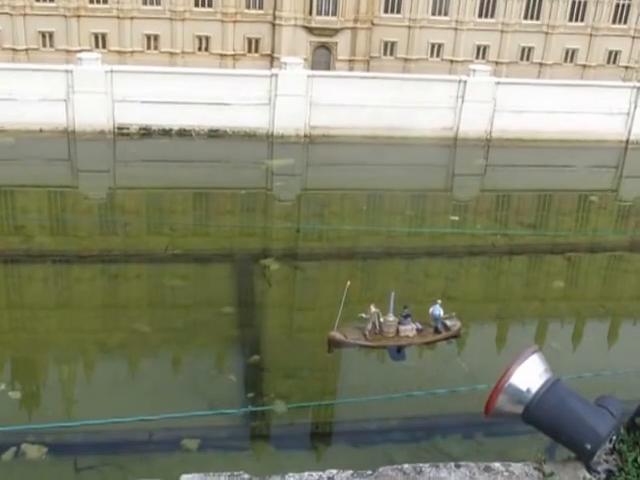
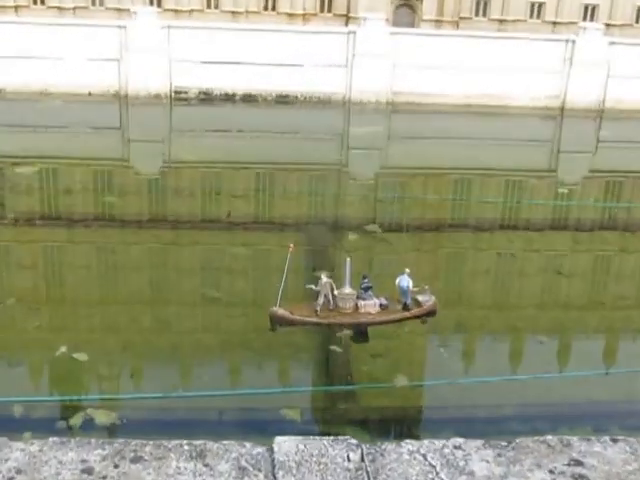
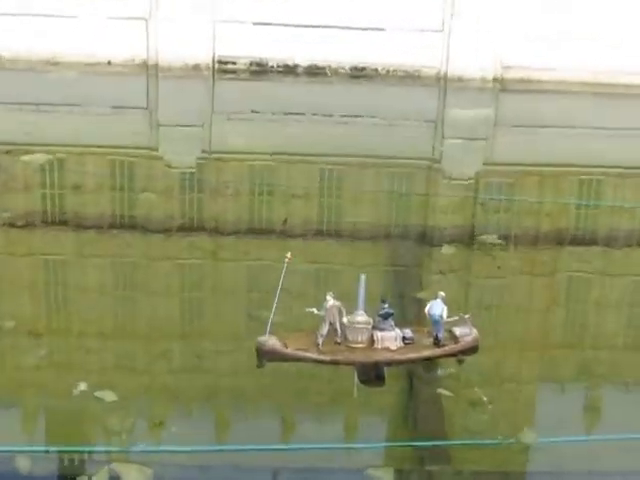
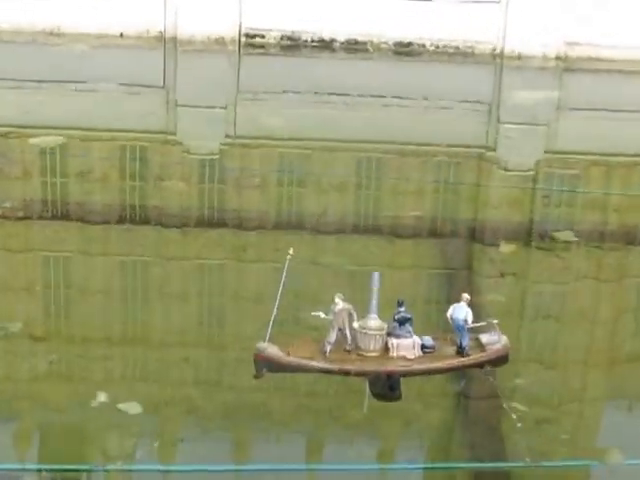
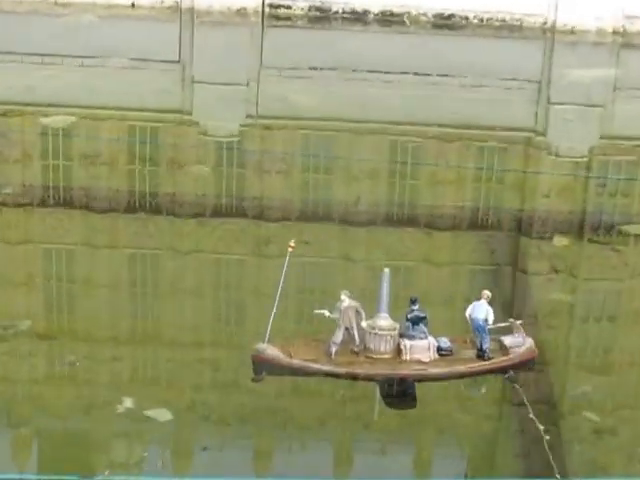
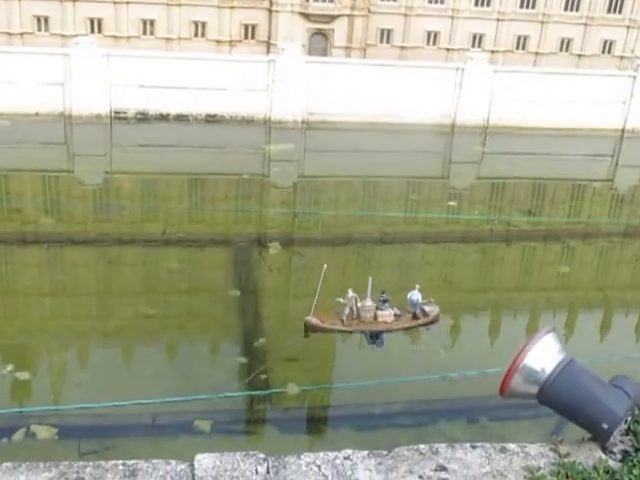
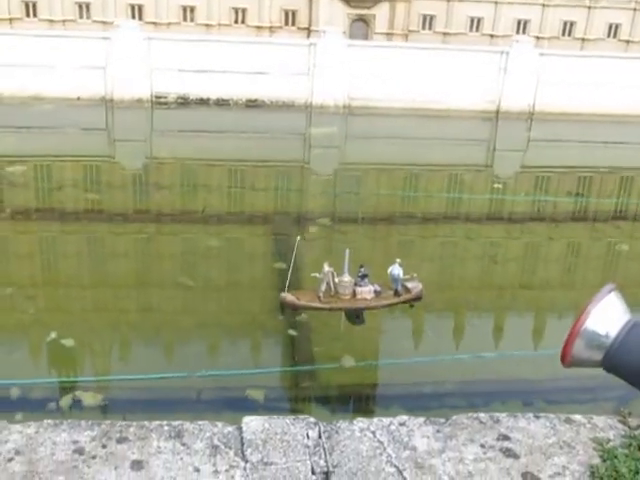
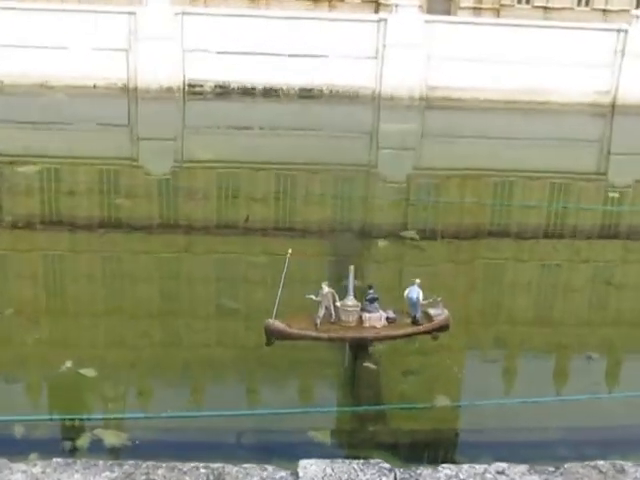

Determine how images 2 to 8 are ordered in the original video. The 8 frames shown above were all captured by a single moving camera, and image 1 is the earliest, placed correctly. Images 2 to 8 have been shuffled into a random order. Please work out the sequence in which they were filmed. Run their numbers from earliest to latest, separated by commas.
6, 7, 2, 8, 3, 4, 5
